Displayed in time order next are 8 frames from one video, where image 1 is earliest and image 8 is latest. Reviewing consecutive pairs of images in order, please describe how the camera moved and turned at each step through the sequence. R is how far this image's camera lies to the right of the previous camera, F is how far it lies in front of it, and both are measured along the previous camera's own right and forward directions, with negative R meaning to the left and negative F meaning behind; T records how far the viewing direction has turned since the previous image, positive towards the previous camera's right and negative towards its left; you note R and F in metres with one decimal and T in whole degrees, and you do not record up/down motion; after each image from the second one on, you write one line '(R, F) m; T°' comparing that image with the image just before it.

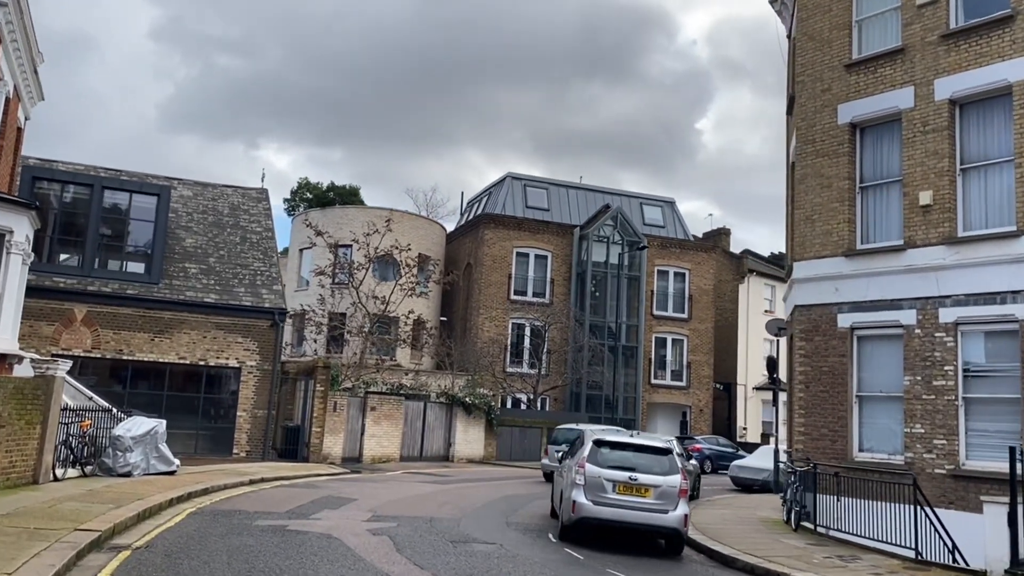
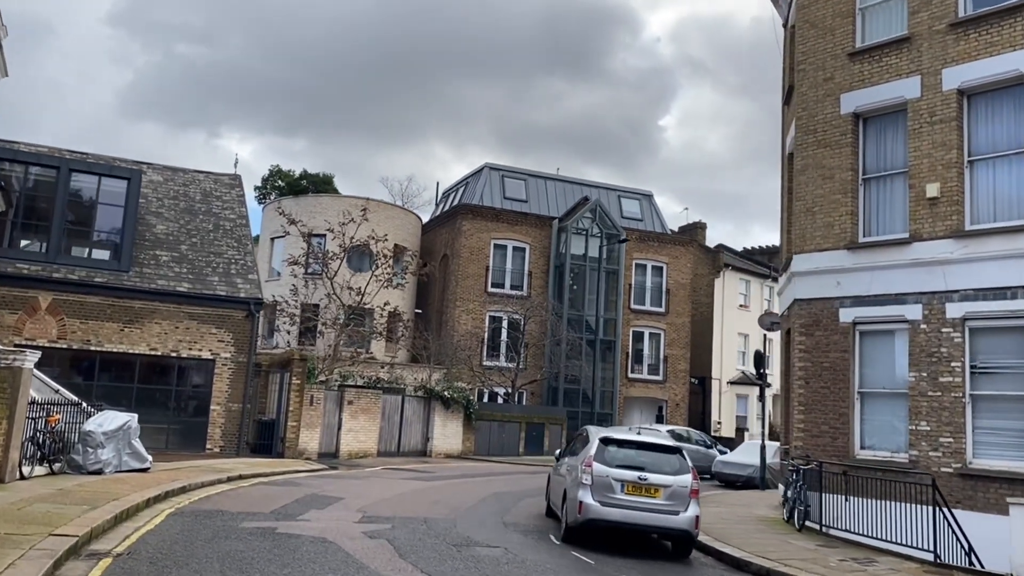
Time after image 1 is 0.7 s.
(-0.5, +0.6) m; +2°
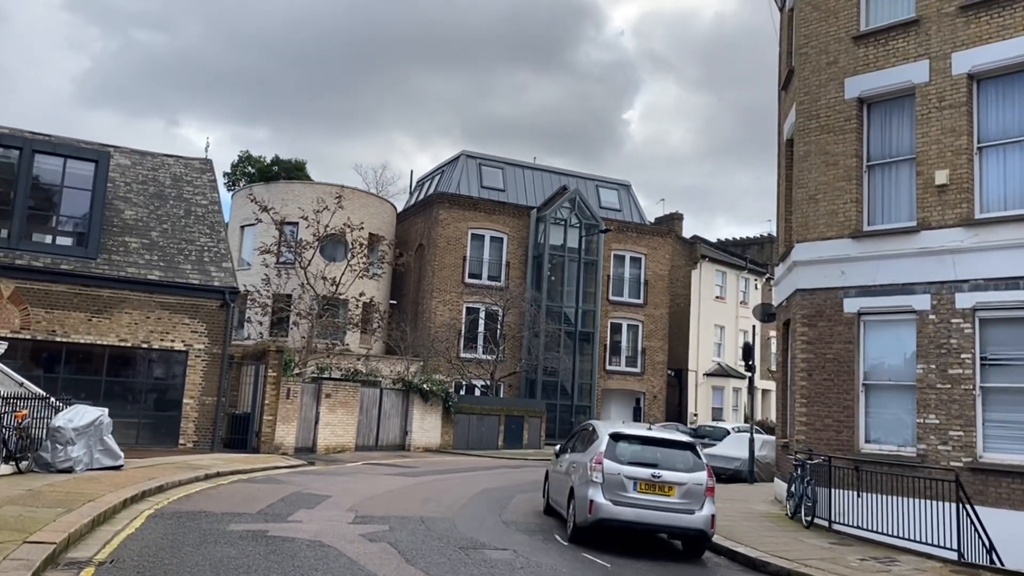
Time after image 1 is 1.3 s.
(-0.5, +0.6) m; +2°
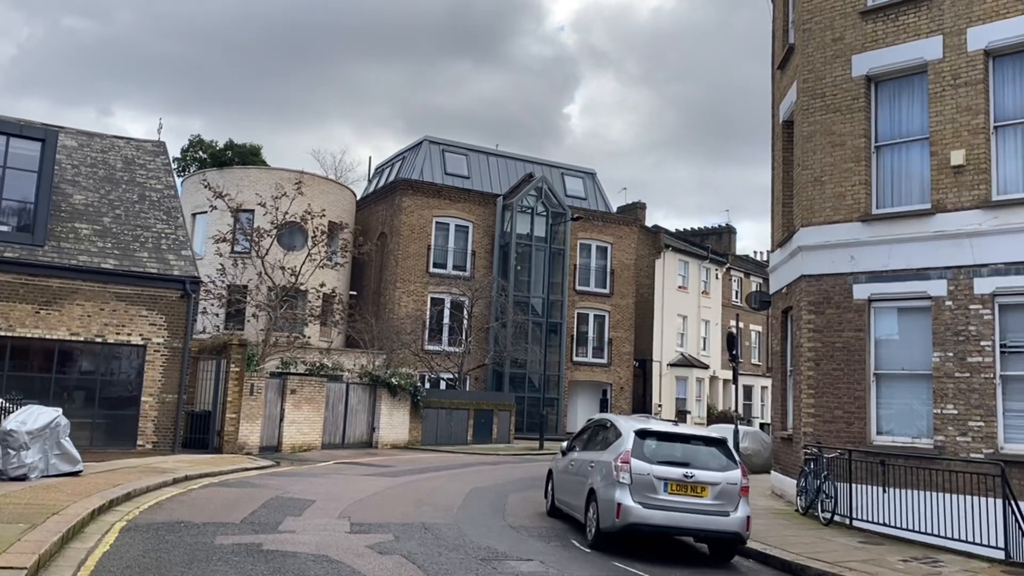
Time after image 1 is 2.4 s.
(-0.8, +0.9) m; +4°
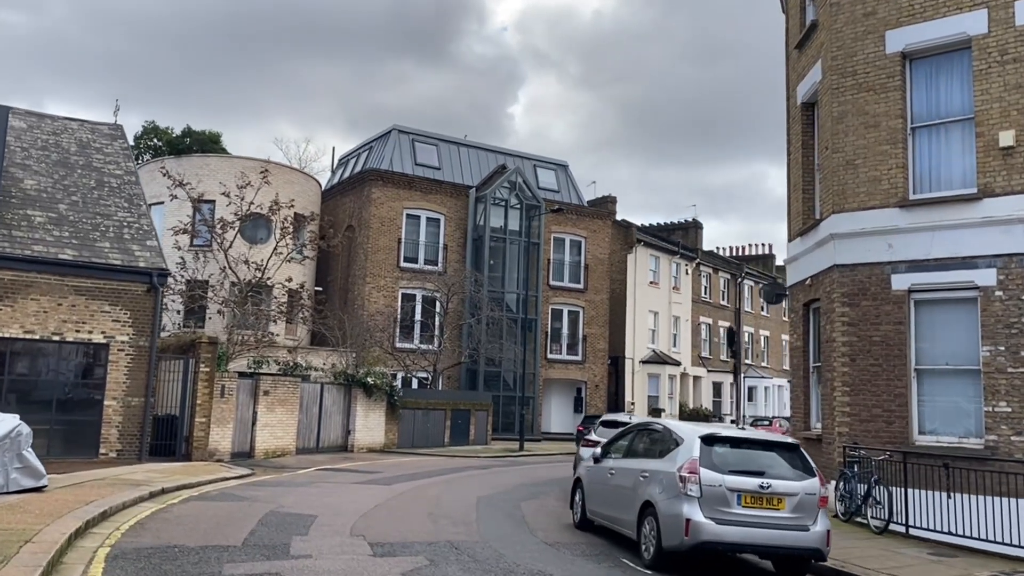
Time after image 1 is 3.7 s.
(-1.0, +1.2) m; +3°
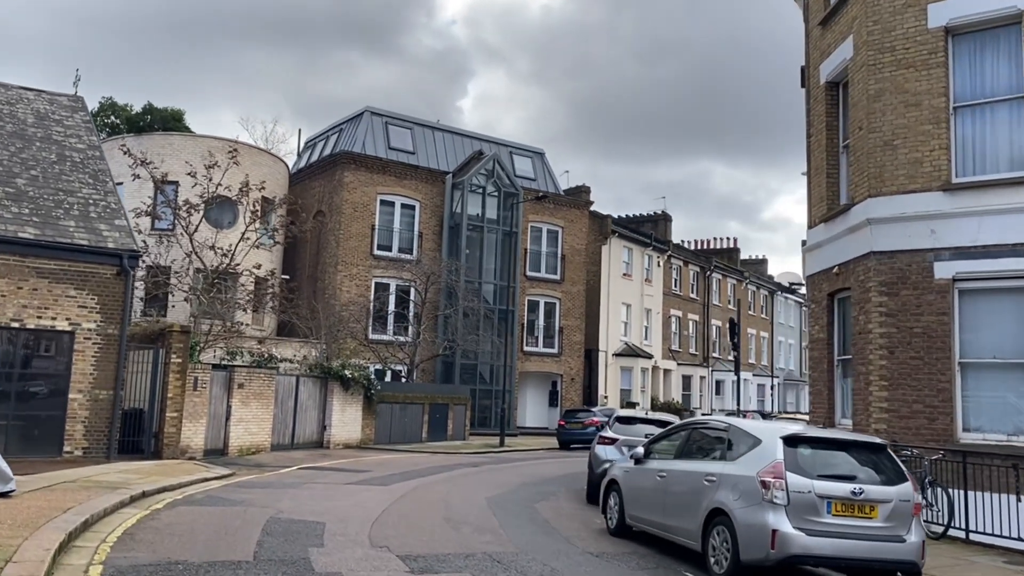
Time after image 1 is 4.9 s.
(-0.9, +1.1) m; +3°
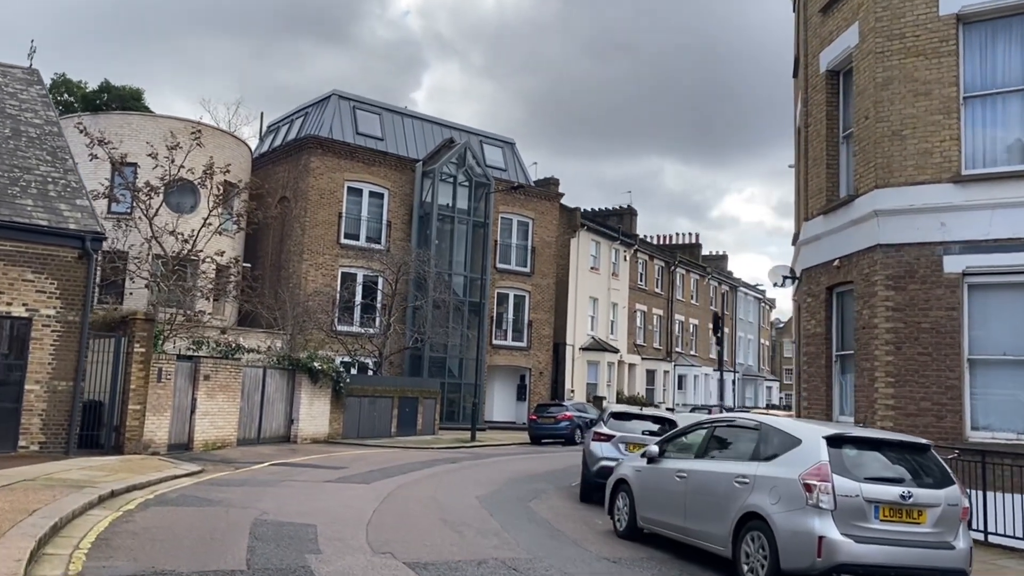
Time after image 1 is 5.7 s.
(-0.6, +0.6) m; +3°
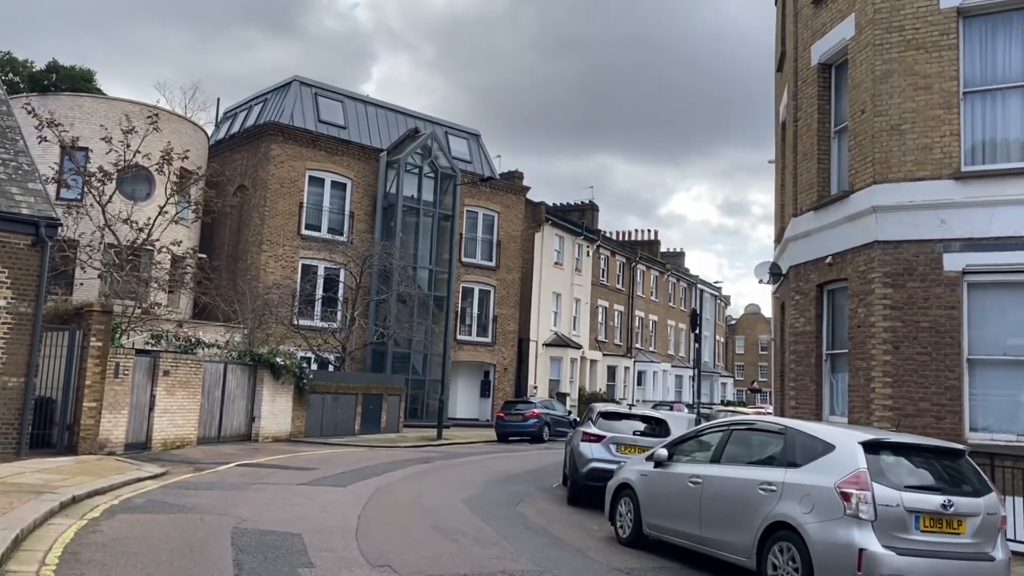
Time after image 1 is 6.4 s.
(-0.5, +0.6) m; +3°
